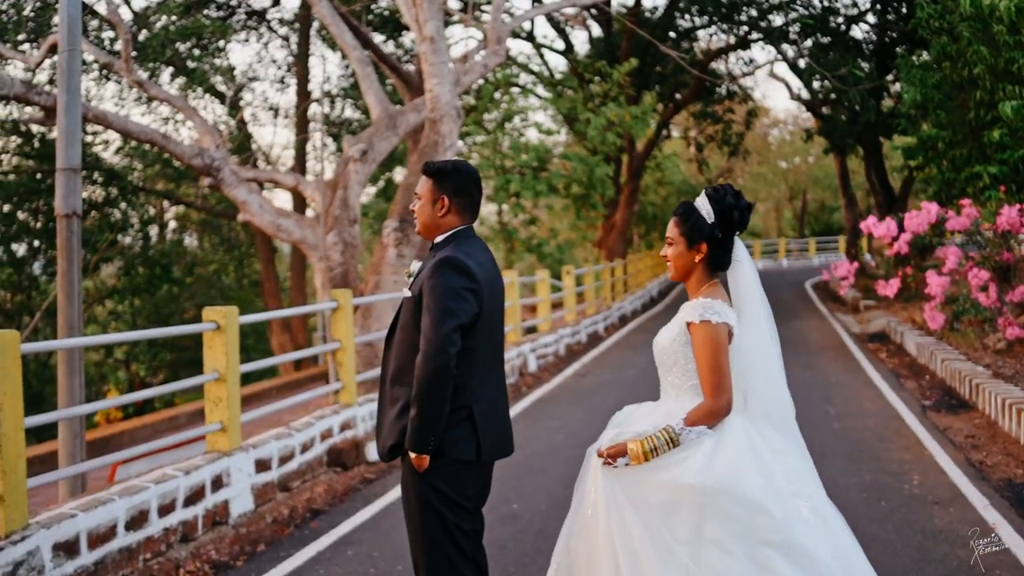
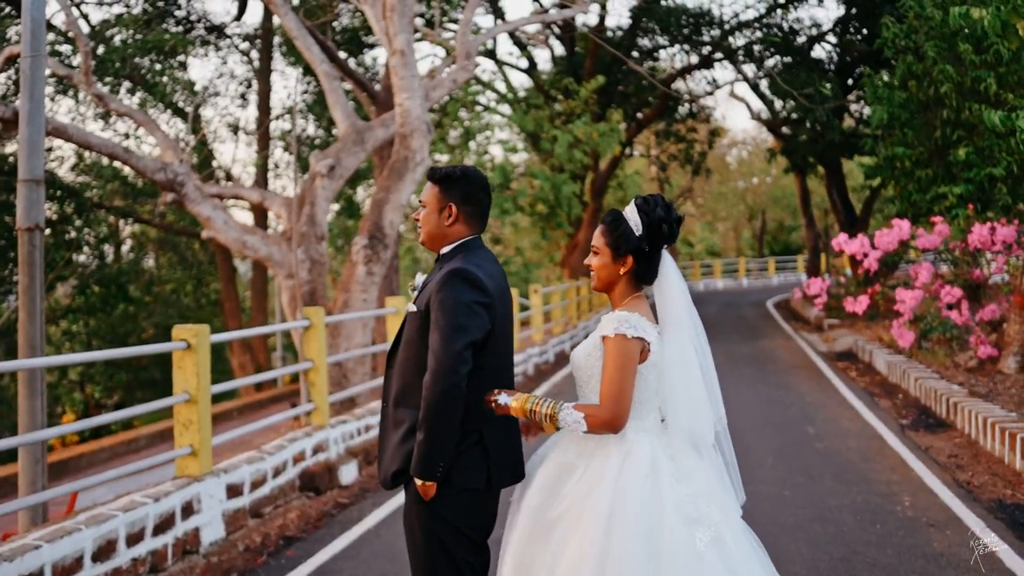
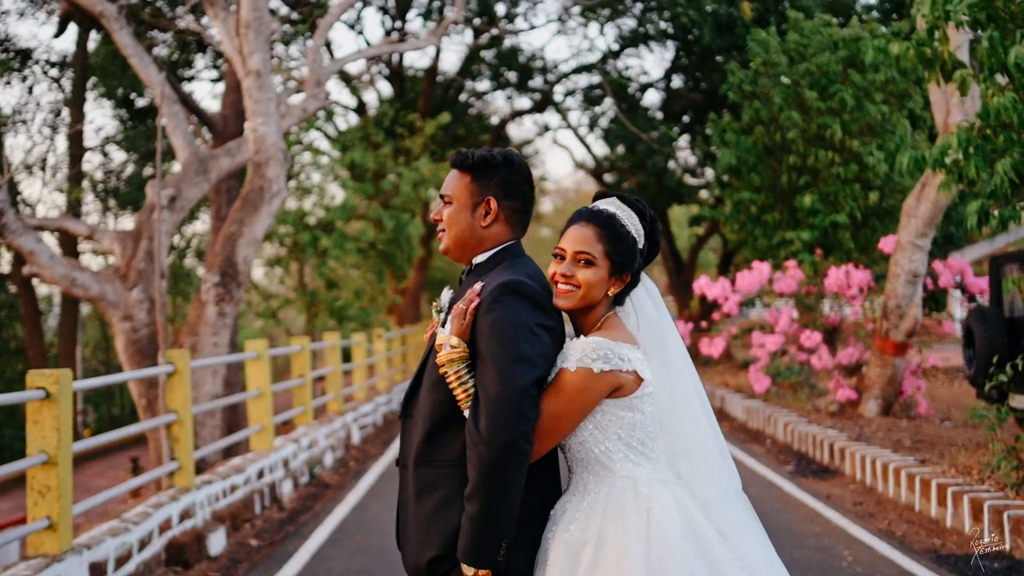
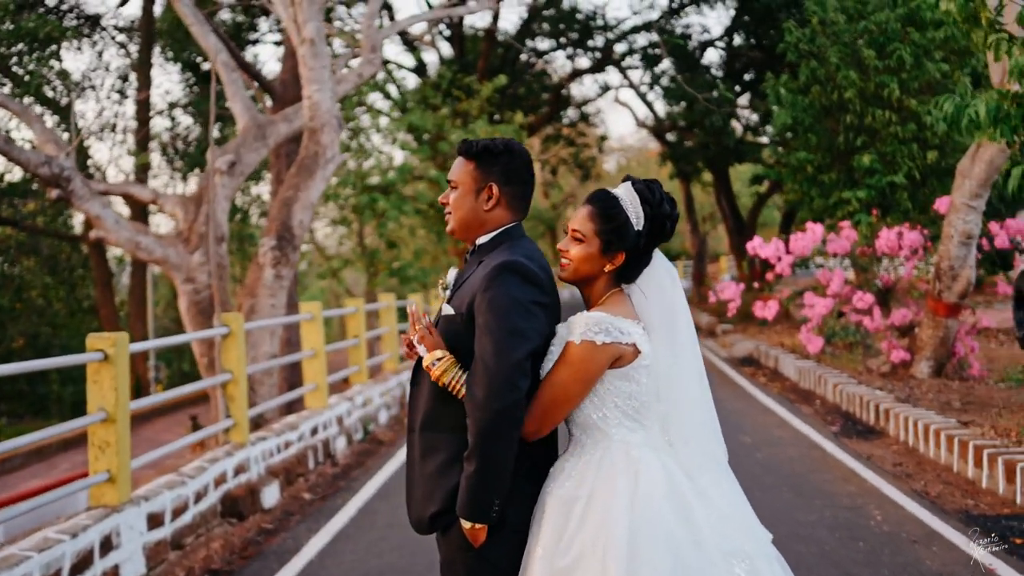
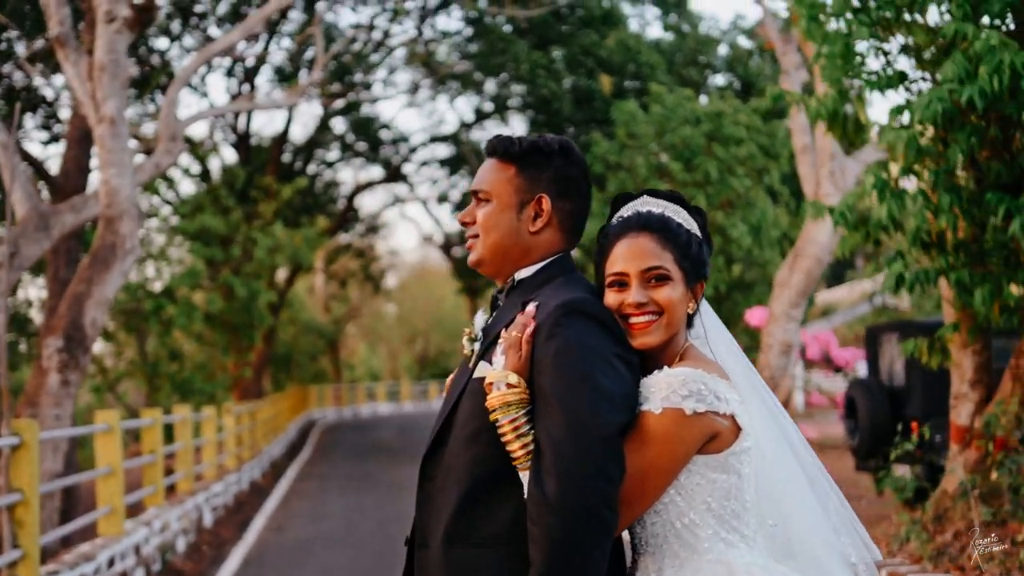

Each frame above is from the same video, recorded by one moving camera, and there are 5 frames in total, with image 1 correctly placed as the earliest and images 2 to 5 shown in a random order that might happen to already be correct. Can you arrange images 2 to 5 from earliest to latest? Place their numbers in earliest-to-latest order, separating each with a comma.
2, 4, 3, 5
